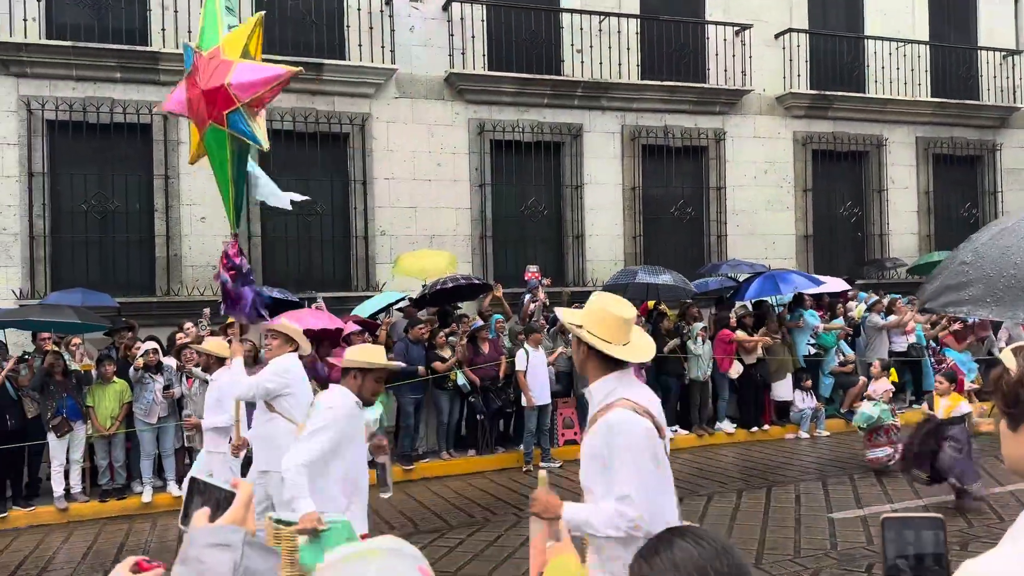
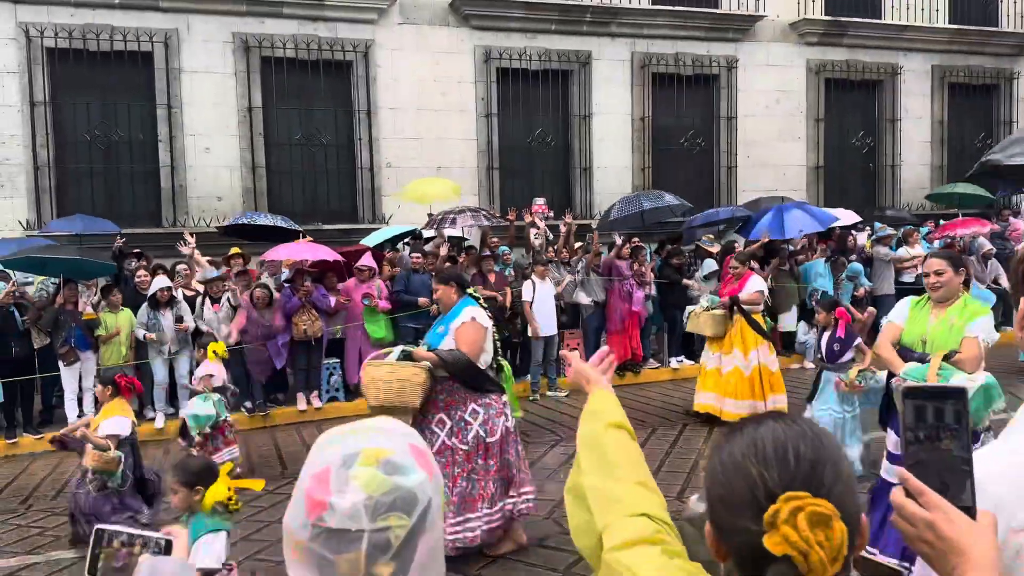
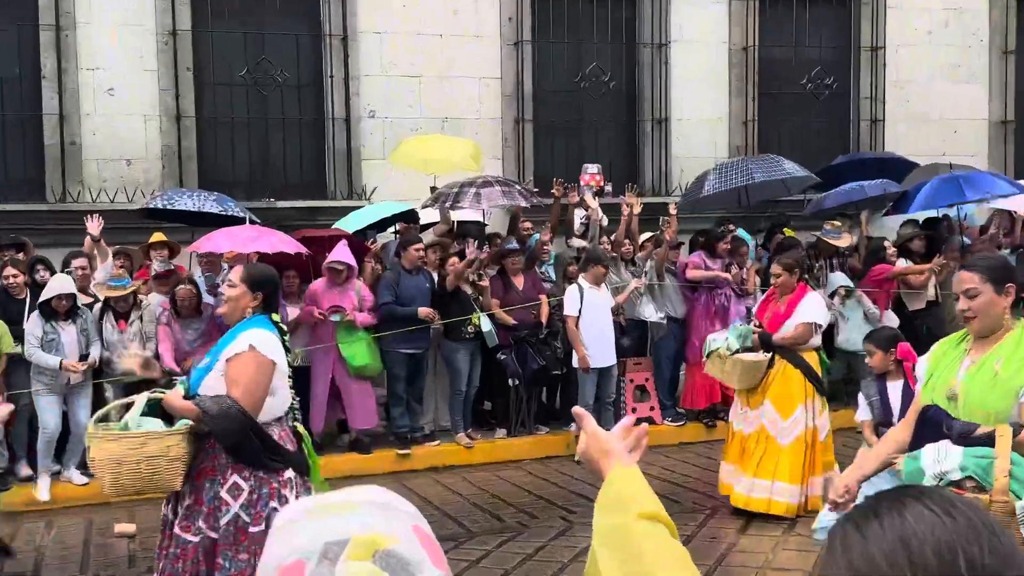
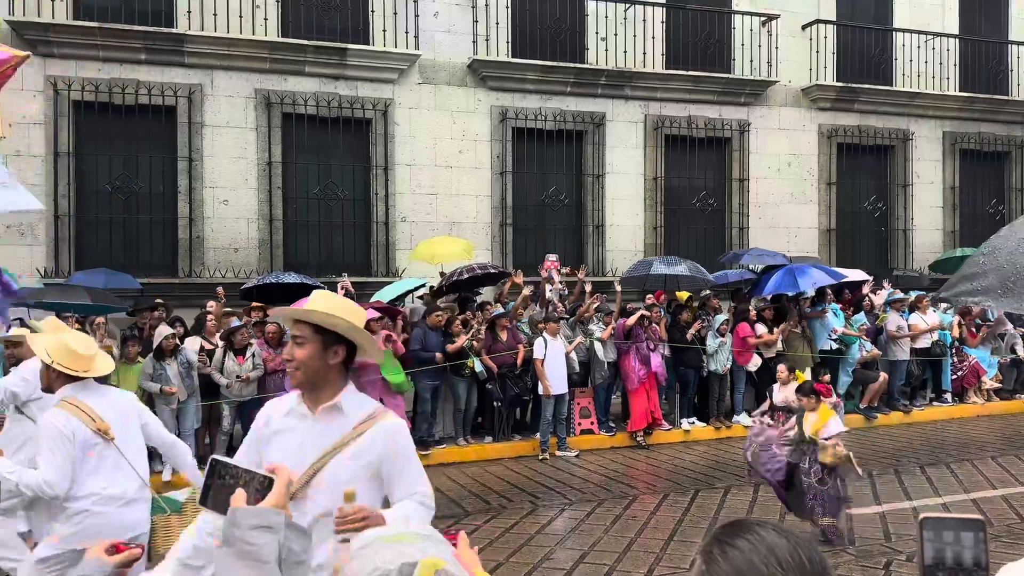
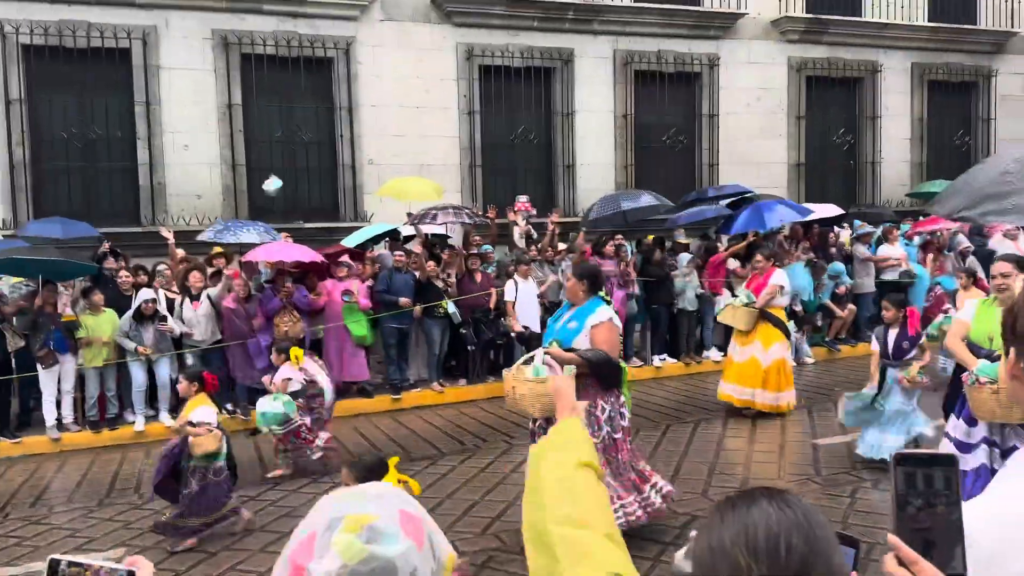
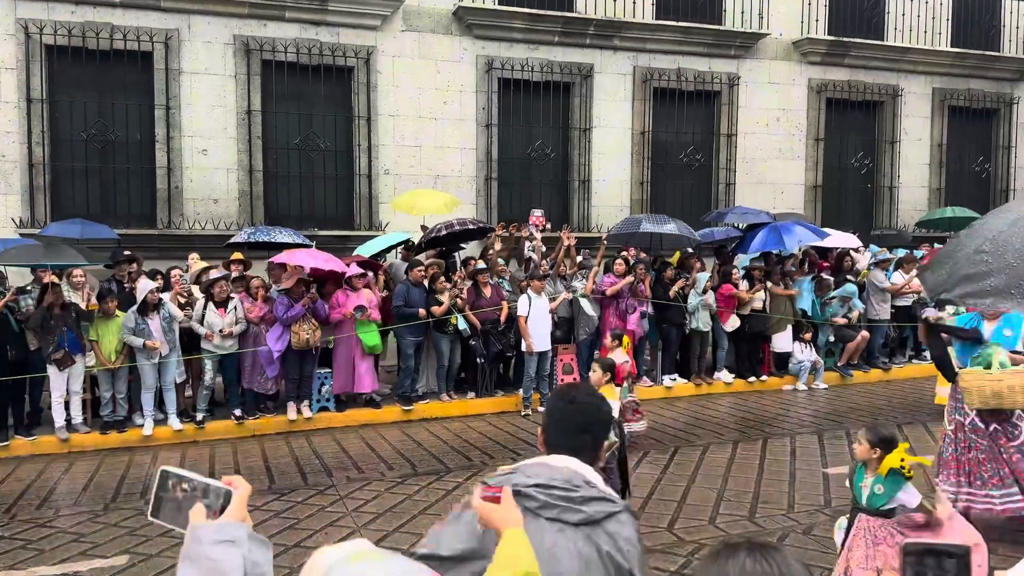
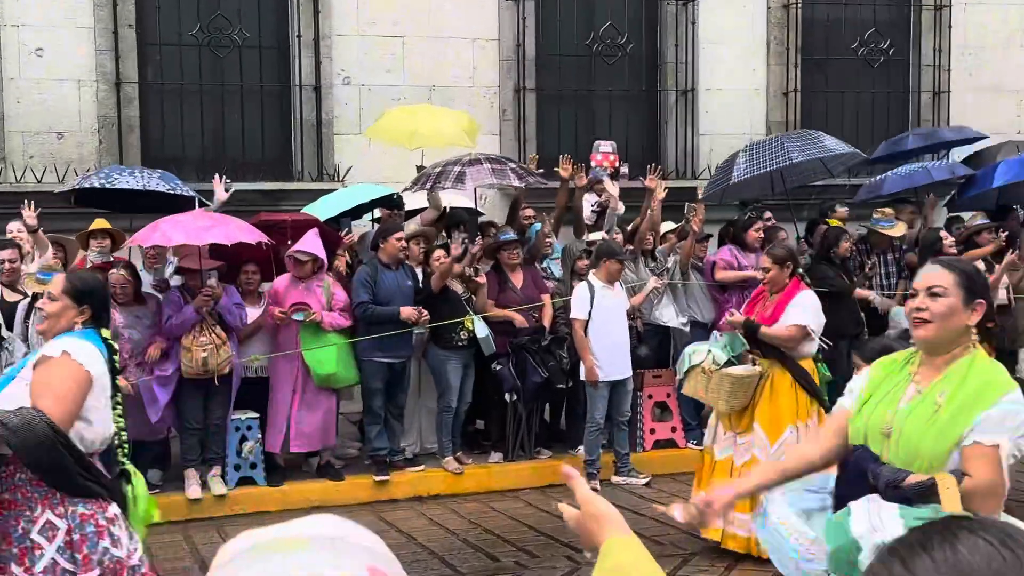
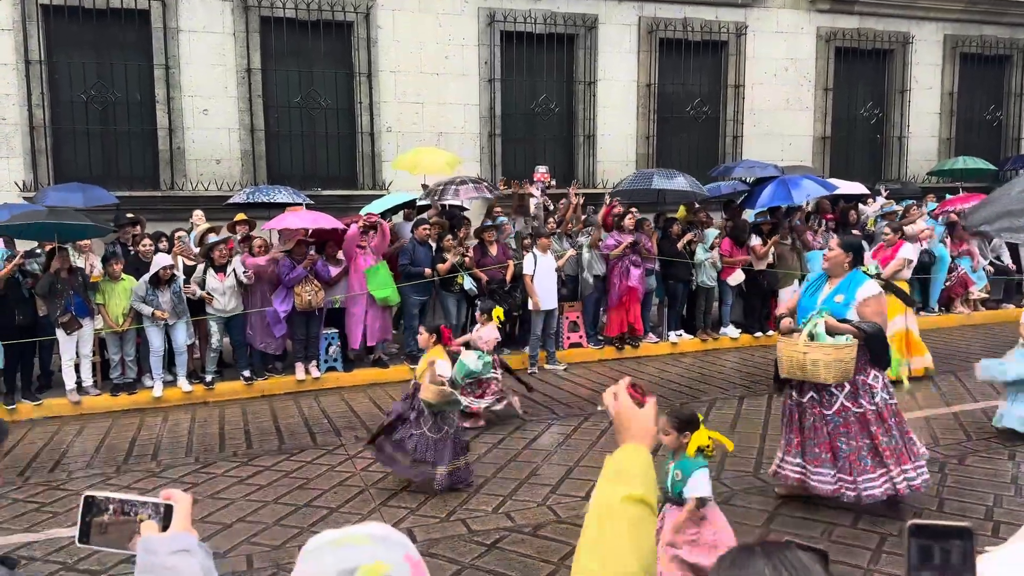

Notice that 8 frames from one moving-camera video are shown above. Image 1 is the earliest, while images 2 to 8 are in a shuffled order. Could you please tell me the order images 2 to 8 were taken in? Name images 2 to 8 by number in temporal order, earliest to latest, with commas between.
4, 6, 8, 5, 2, 3, 7
